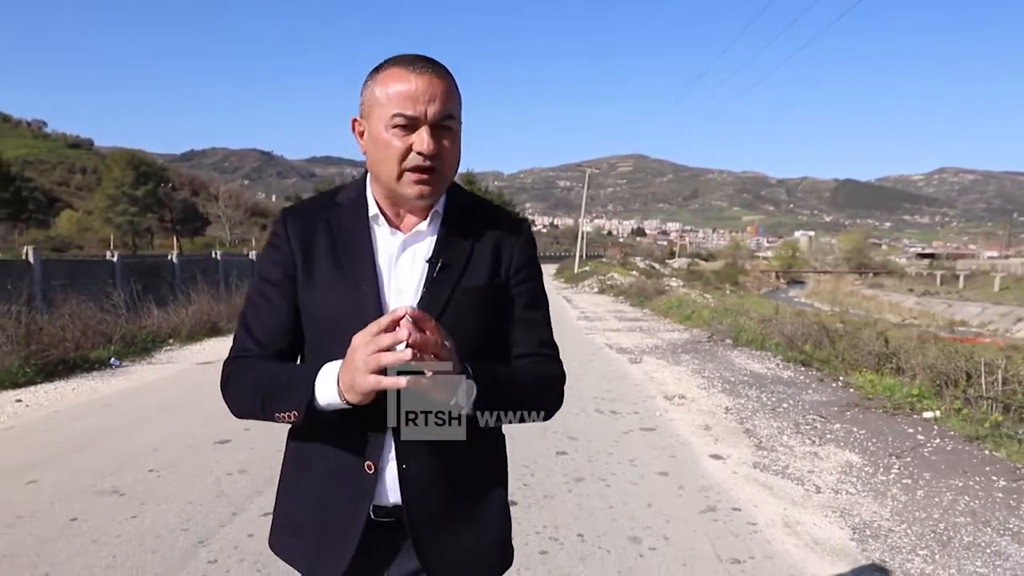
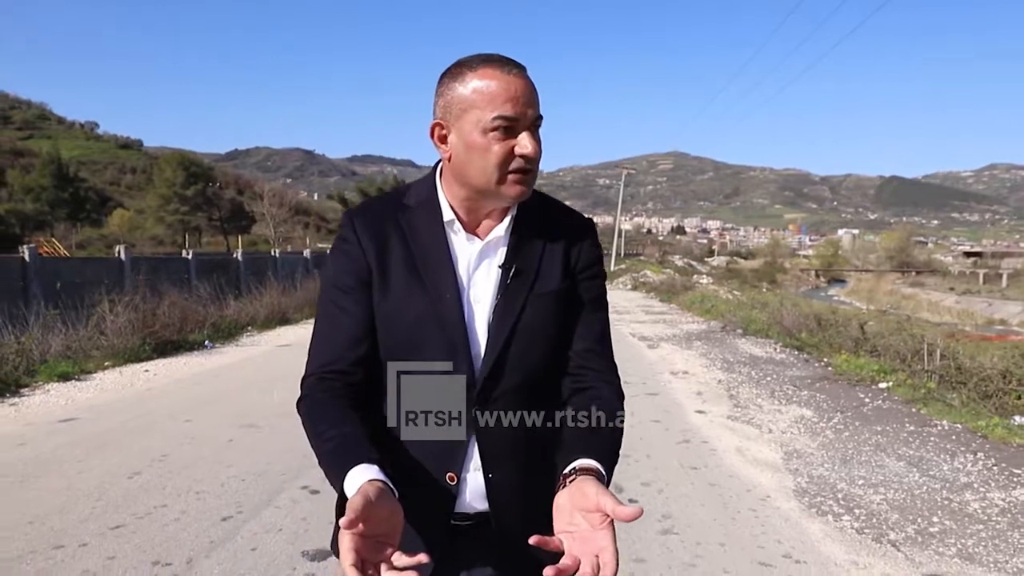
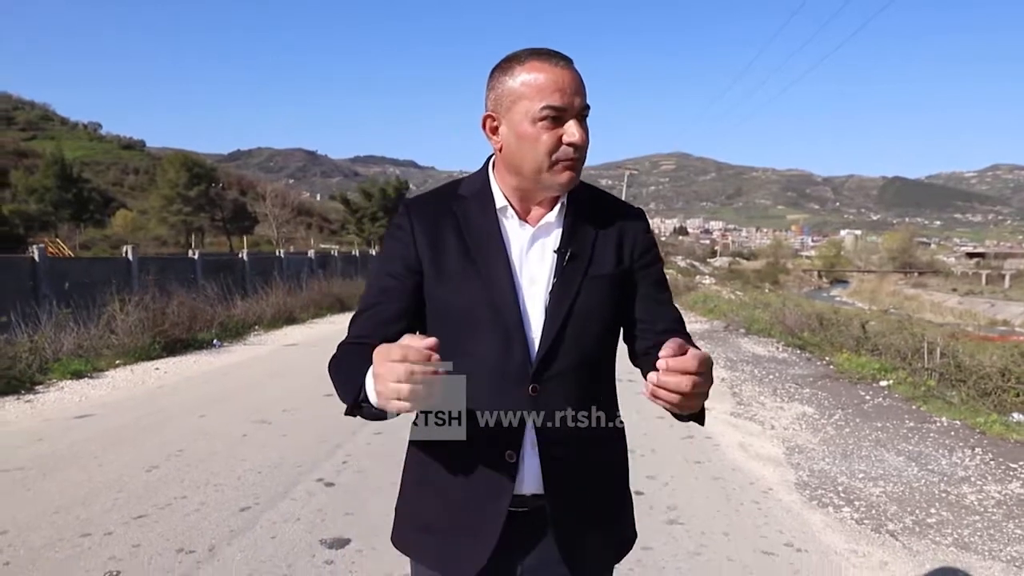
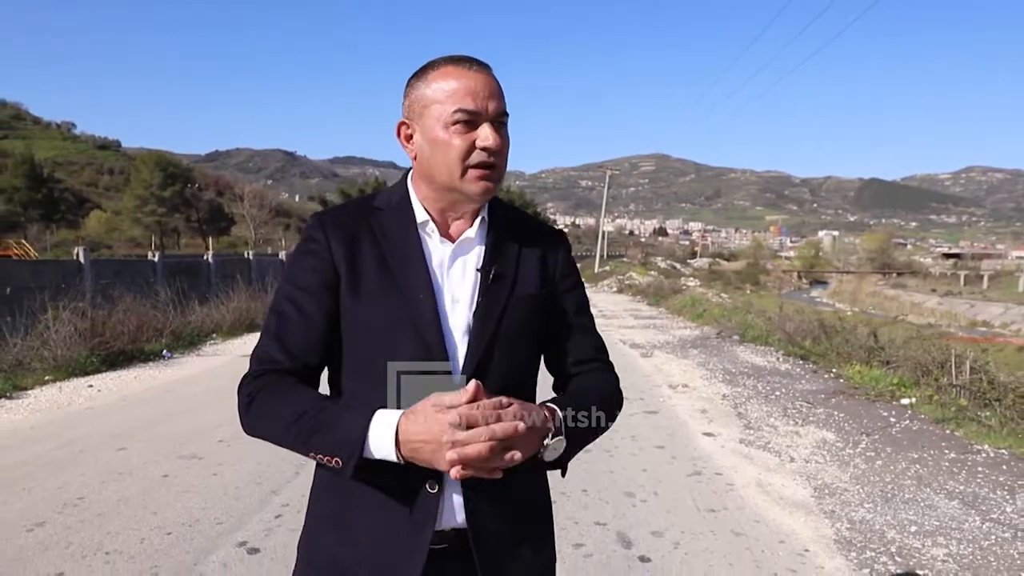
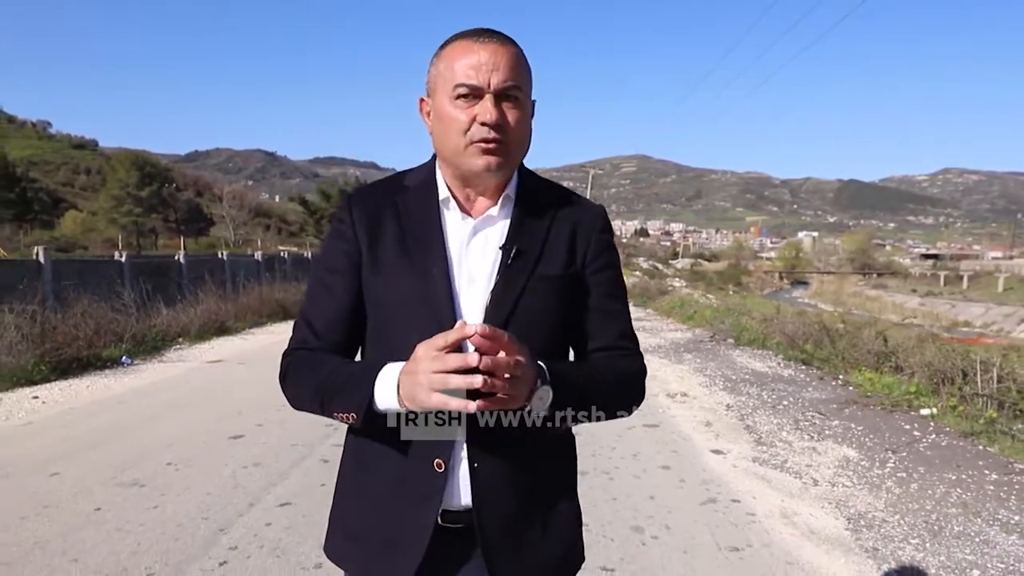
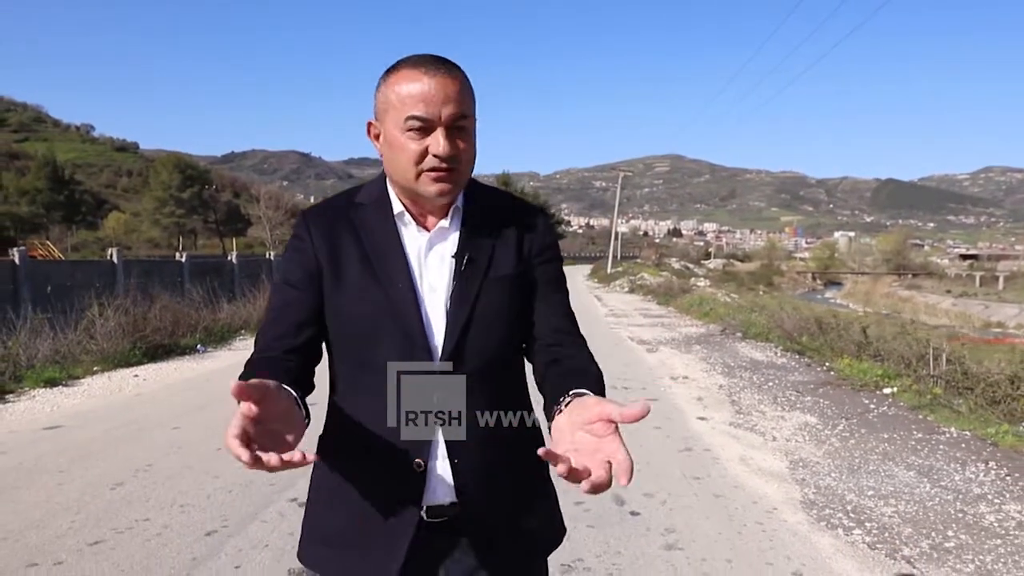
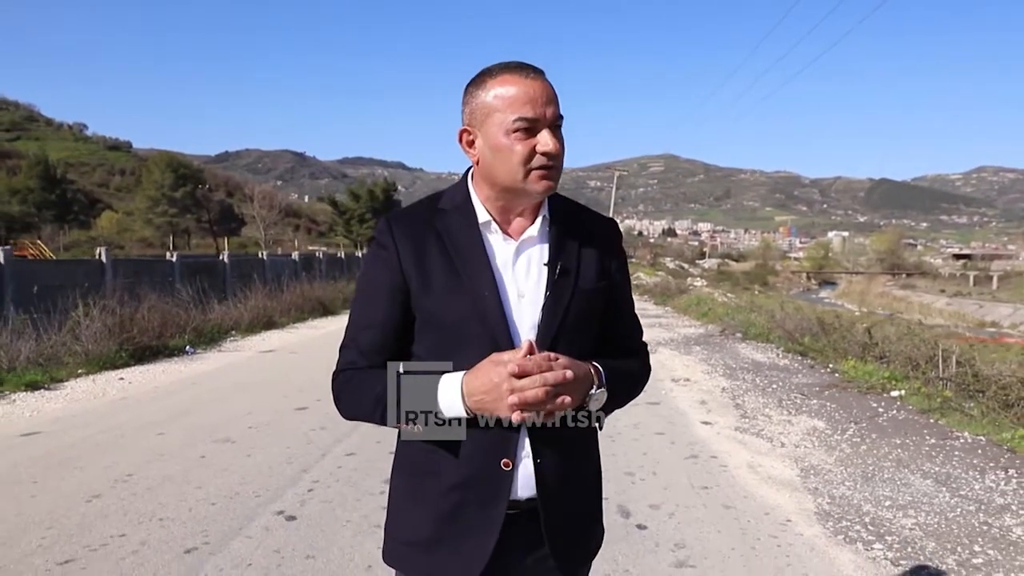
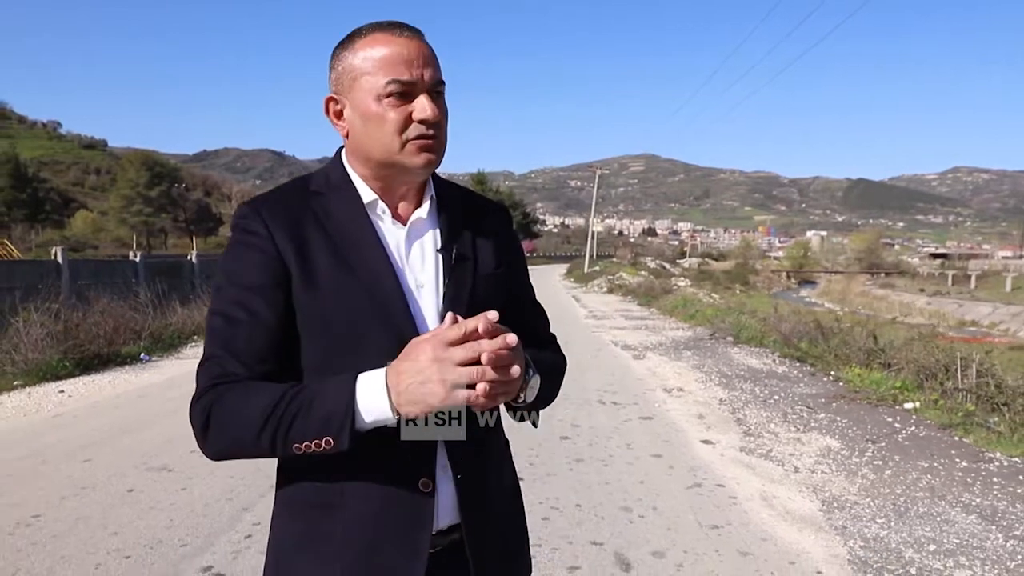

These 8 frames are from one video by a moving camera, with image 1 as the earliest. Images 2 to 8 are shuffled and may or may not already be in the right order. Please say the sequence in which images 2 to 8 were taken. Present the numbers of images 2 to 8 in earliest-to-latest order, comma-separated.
5, 8, 4, 7, 6, 2, 3
